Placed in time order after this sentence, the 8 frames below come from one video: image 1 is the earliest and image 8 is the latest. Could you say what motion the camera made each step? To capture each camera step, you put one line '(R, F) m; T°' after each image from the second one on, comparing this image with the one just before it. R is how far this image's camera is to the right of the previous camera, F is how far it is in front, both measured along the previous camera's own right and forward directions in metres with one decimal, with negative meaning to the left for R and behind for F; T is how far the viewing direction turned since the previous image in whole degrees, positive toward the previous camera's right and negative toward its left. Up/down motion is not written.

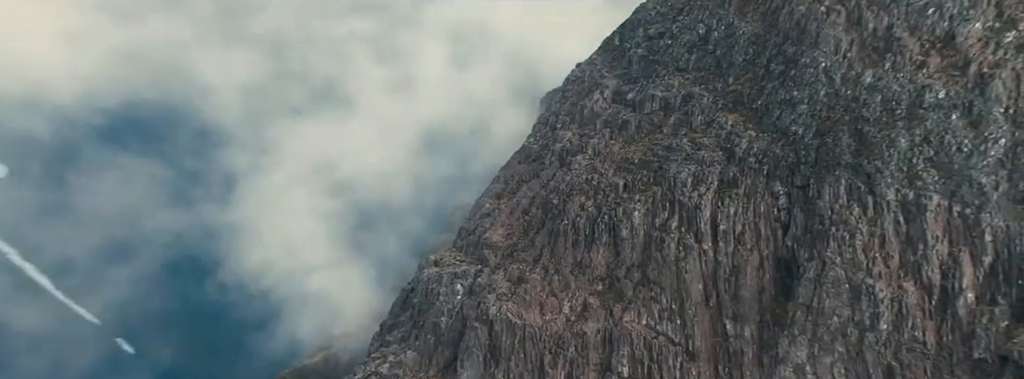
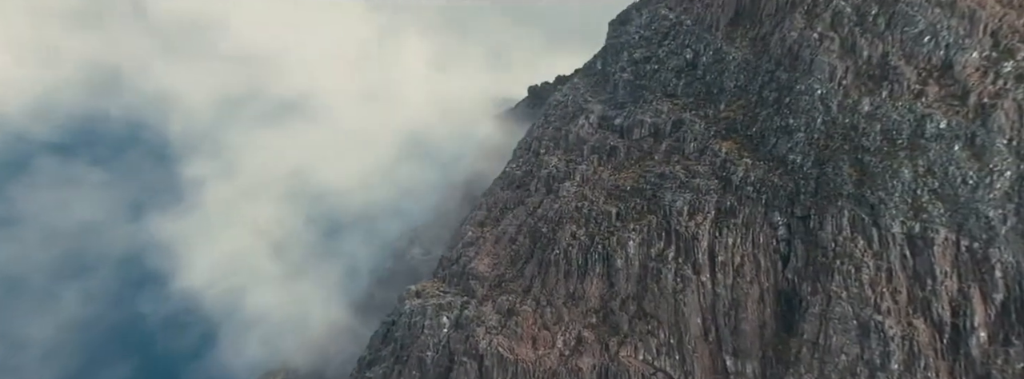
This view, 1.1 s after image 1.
(-1.1, +1.8) m; +2°
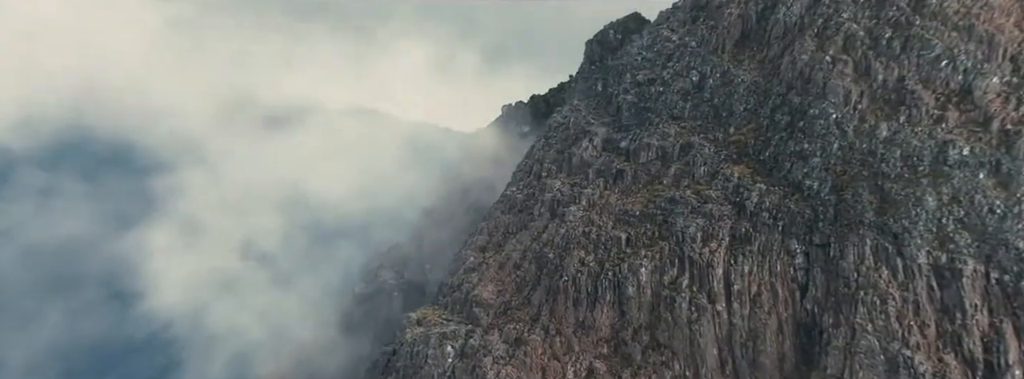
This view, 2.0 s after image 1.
(-1.1, +1.3) m; +1°
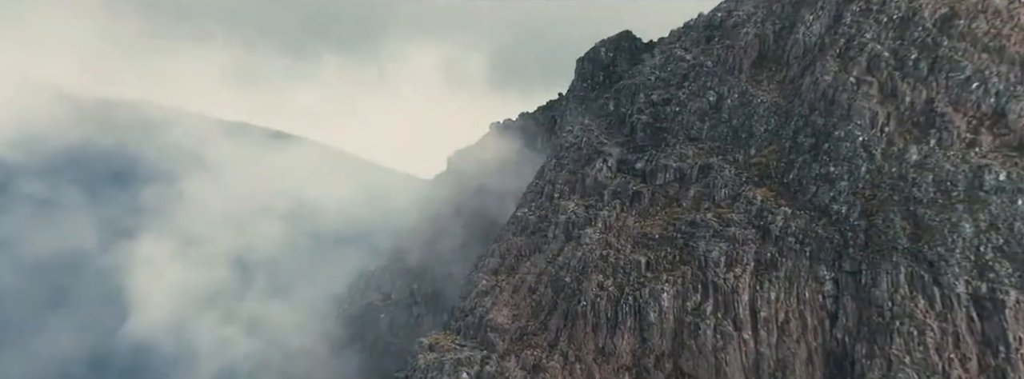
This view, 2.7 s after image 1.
(-1.1, +0.9) m; 0°
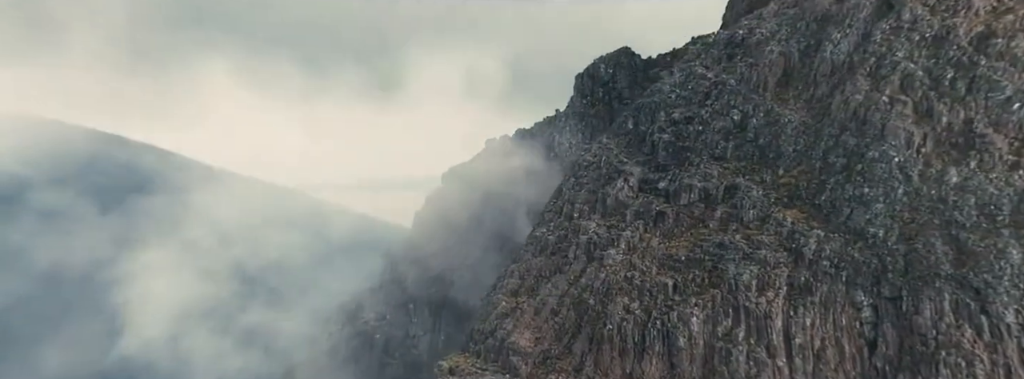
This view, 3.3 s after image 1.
(-1.1, +0.7) m; -1°
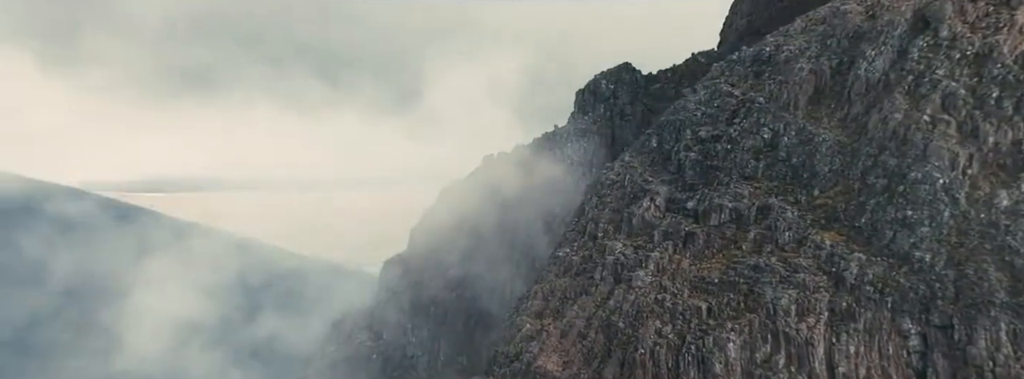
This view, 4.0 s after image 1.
(-1.2, +0.7) m; -1°
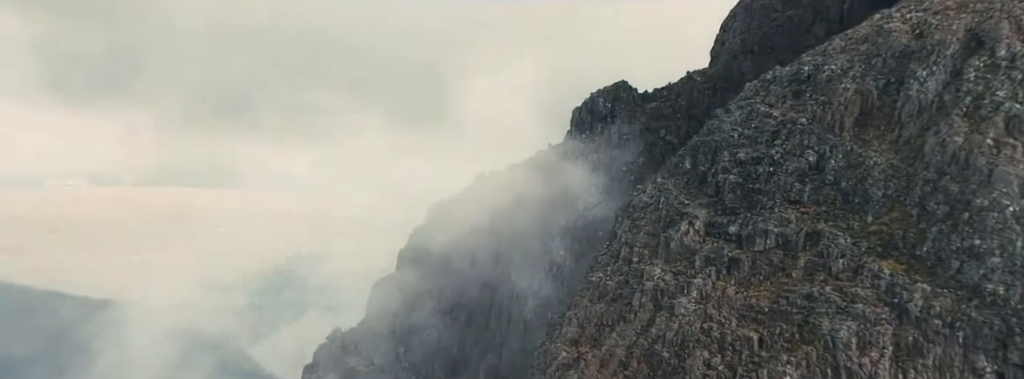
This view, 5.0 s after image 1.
(-1.9, +1.1) m; -2°
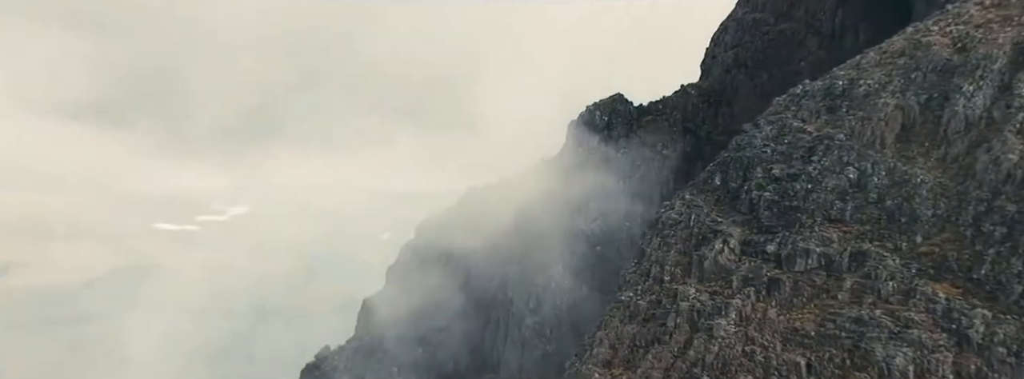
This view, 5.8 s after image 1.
(-1.8, +0.9) m; -1°
